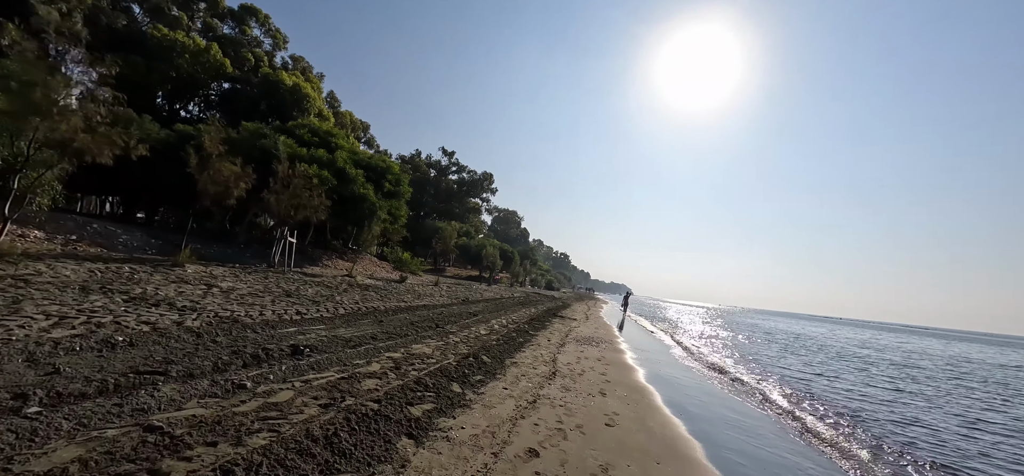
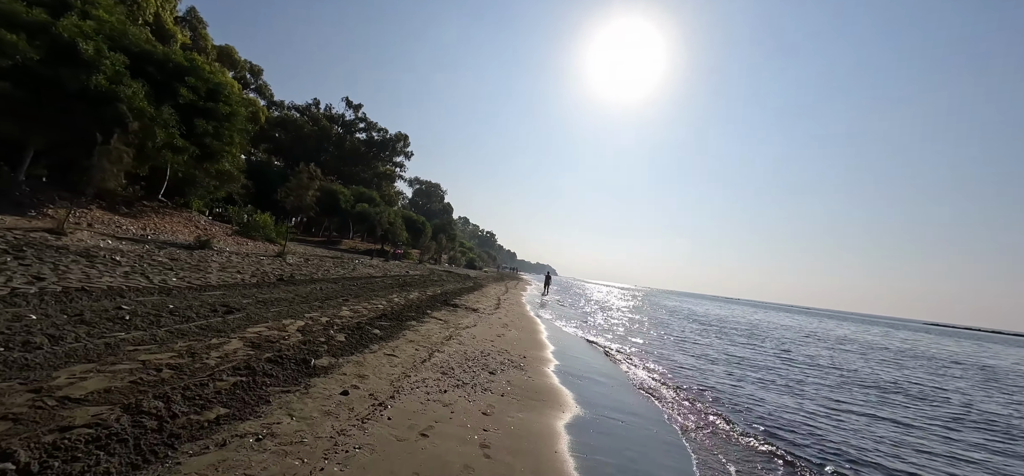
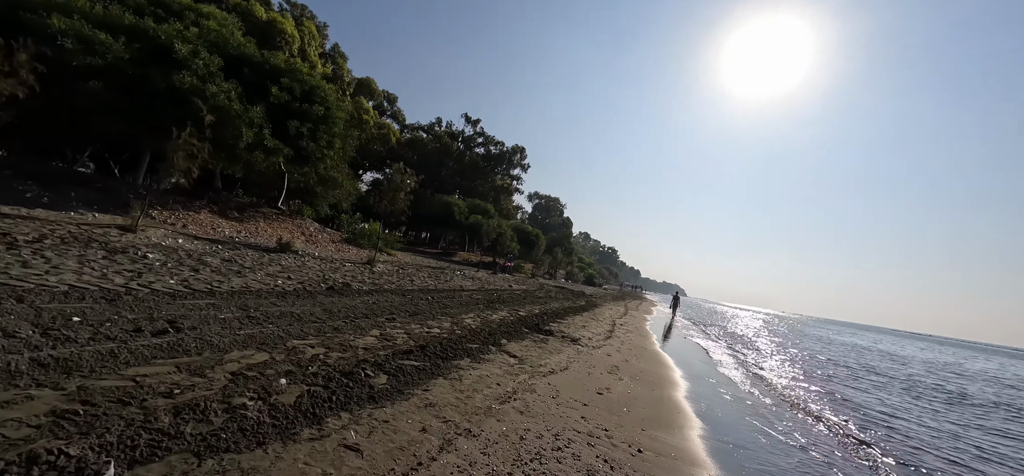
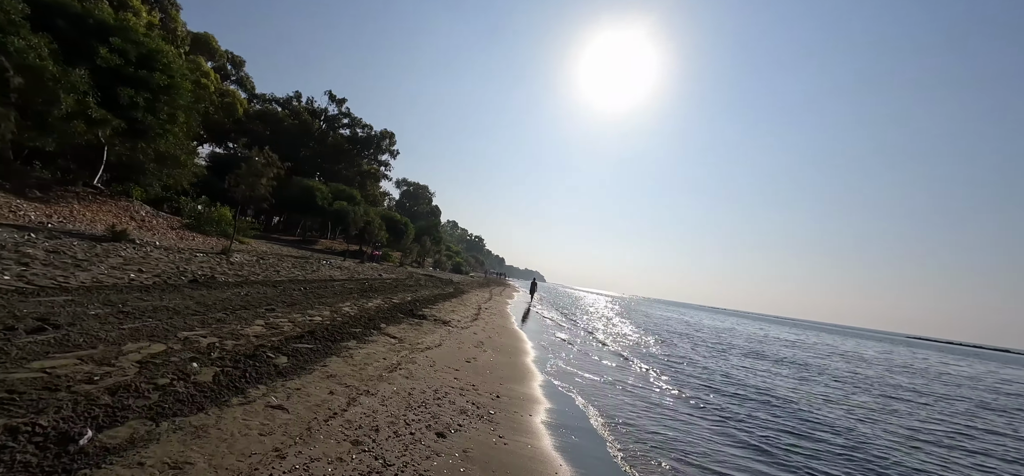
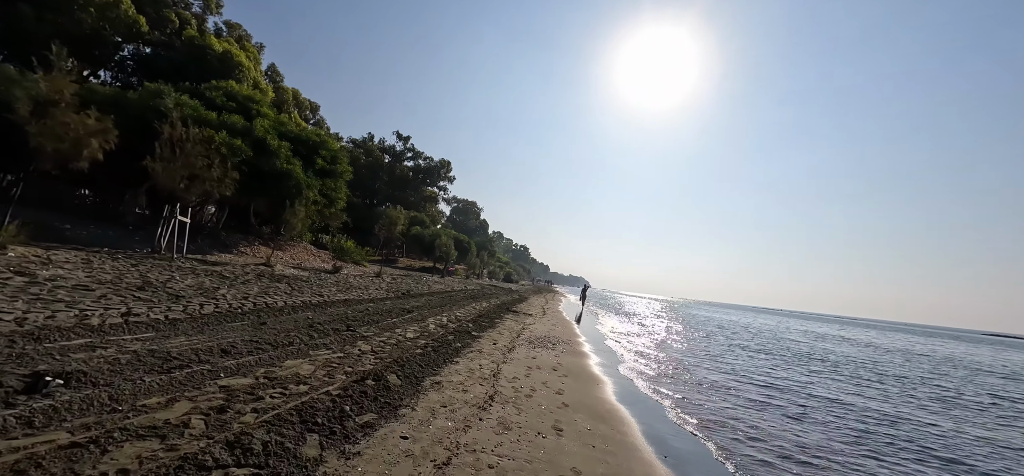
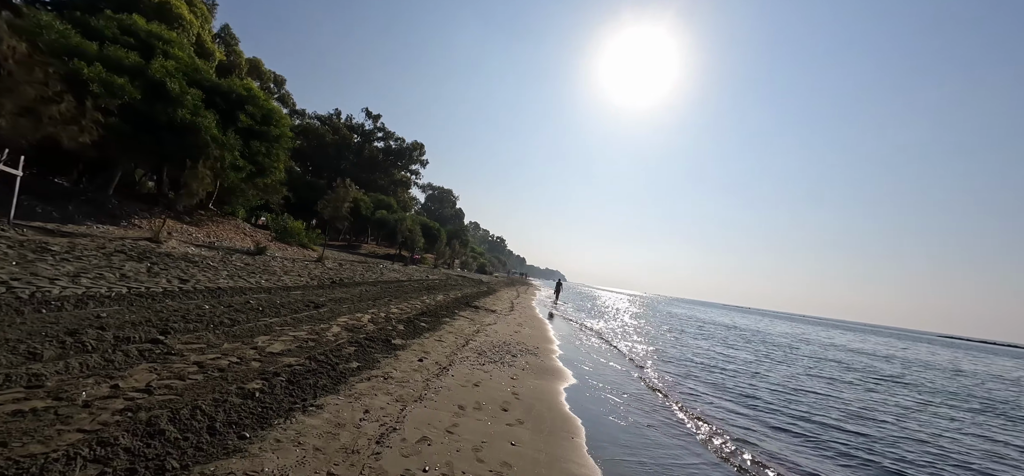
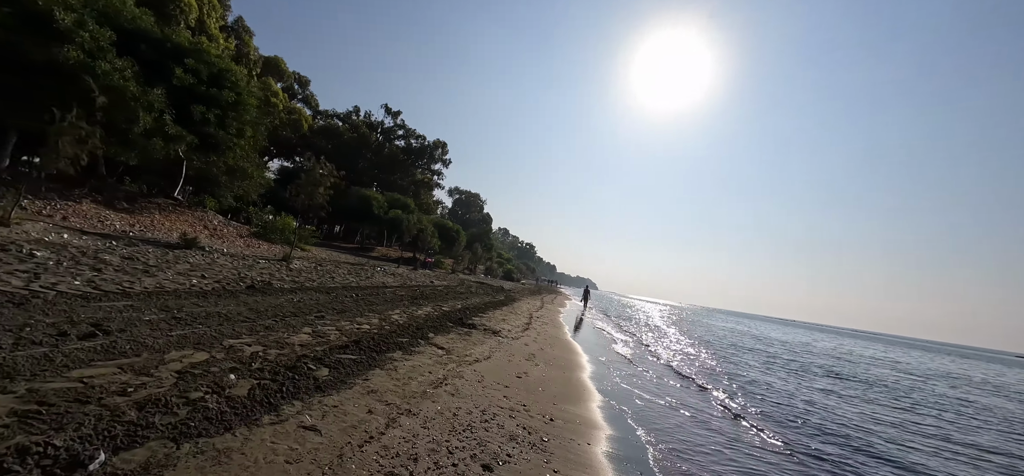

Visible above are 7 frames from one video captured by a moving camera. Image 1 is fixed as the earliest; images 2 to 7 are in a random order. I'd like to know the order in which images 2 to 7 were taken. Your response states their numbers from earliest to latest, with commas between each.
5, 6, 2, 4, 7, 3
